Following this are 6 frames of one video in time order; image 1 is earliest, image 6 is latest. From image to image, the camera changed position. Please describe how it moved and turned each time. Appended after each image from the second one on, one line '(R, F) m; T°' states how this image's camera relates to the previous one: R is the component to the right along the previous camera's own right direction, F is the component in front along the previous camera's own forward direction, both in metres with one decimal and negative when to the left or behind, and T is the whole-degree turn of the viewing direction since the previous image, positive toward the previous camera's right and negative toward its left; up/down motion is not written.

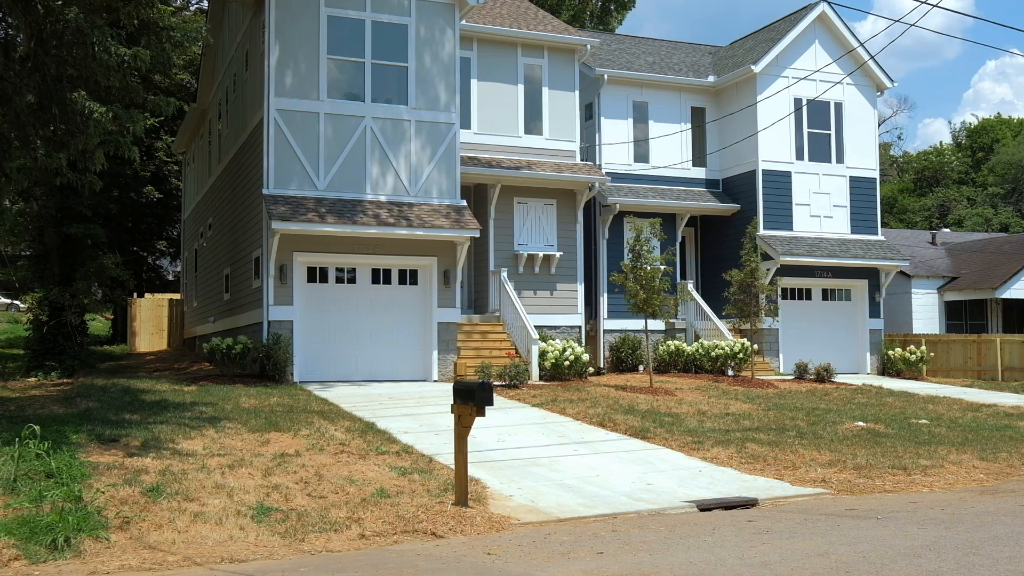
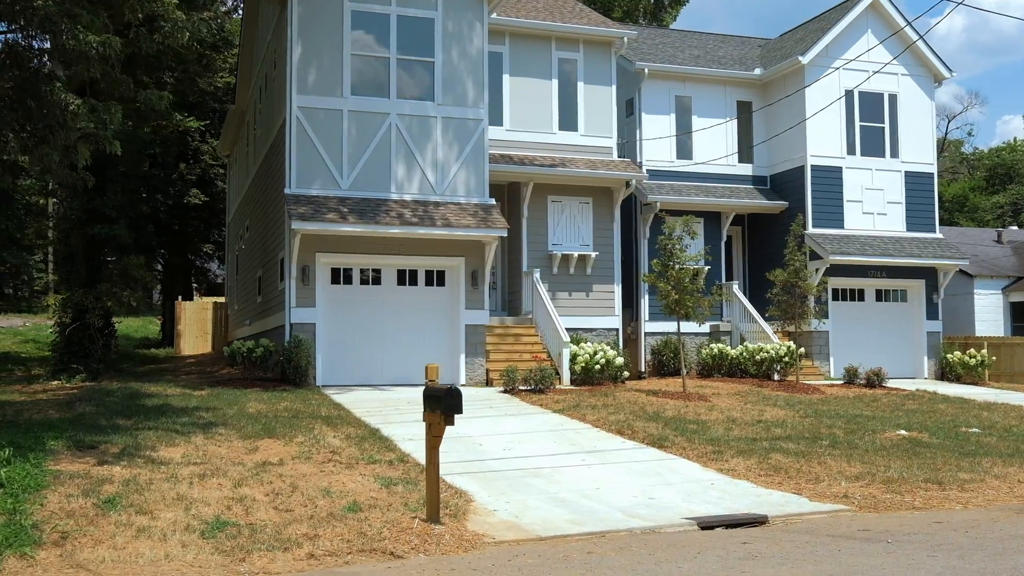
(+0.6, +0.6) m; -4°
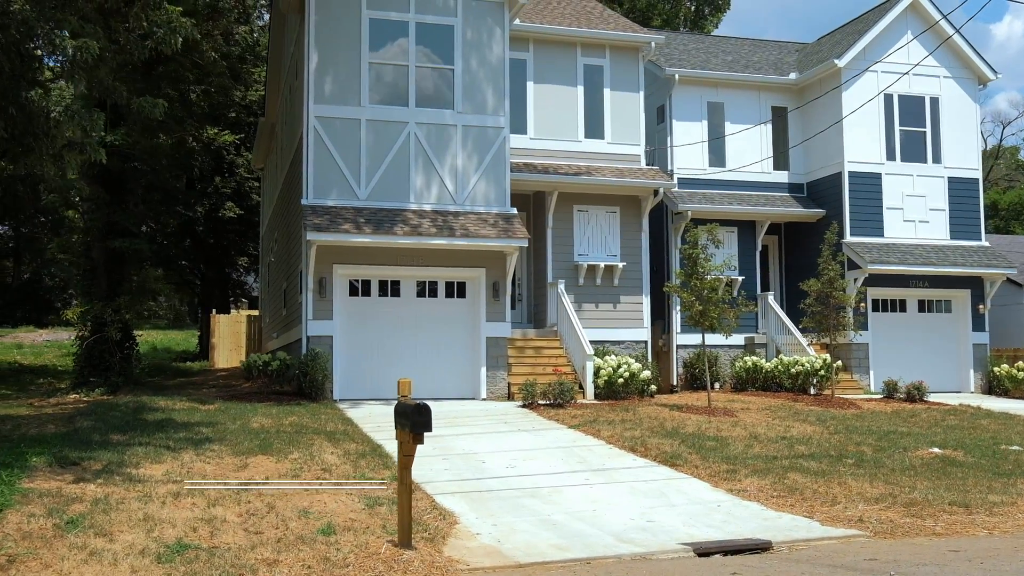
(+0.5, +0.5) m; -3°
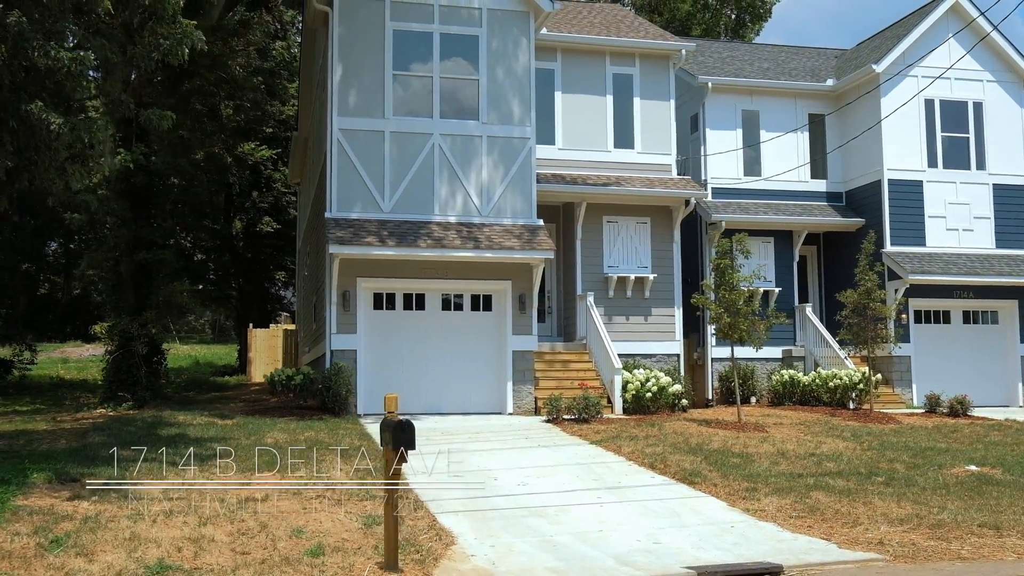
(+0.4, +0.3) m; -3°
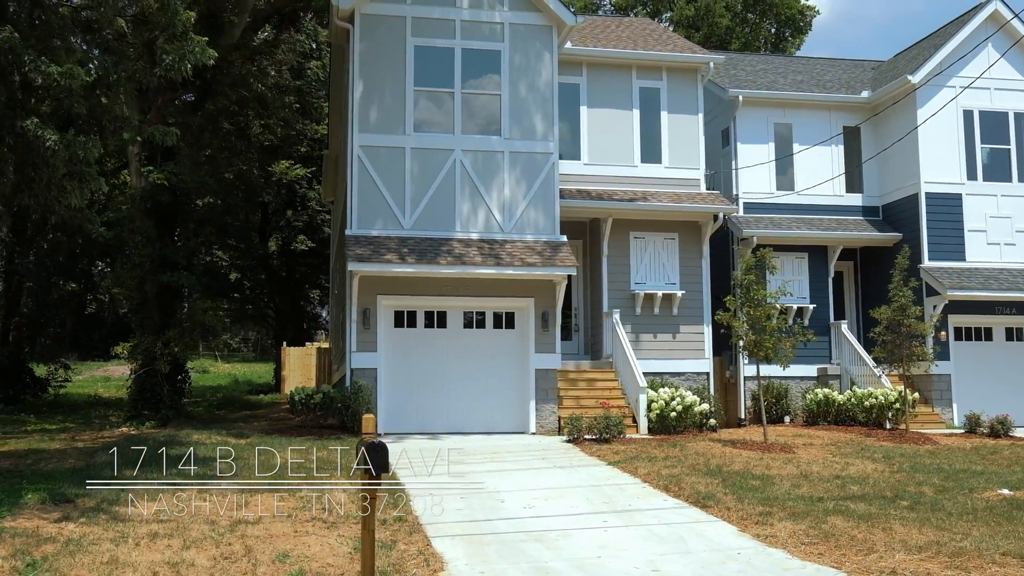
(+0.4, +0.3) m; -3°
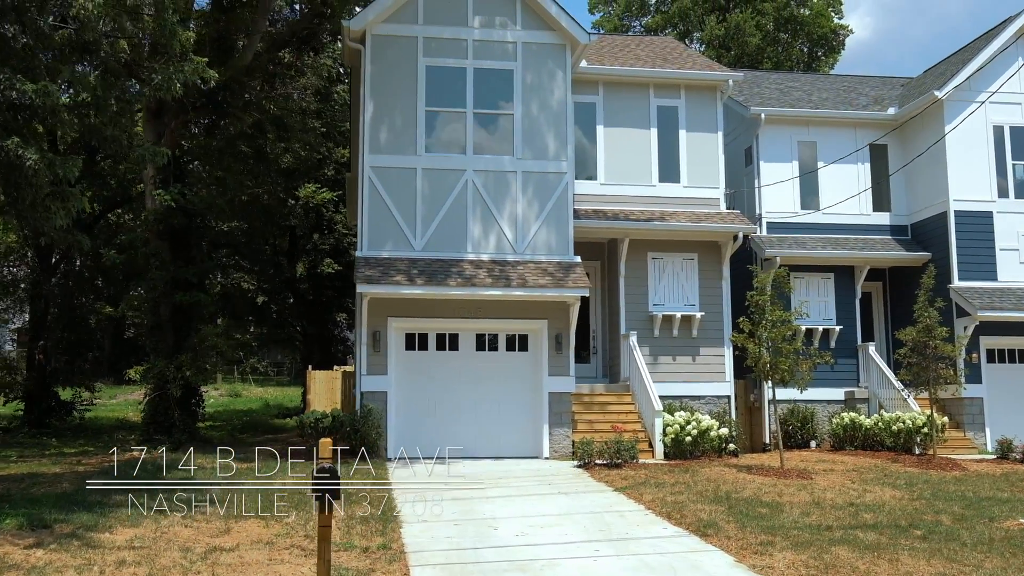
(+0.5, +0.3) m; -2°
